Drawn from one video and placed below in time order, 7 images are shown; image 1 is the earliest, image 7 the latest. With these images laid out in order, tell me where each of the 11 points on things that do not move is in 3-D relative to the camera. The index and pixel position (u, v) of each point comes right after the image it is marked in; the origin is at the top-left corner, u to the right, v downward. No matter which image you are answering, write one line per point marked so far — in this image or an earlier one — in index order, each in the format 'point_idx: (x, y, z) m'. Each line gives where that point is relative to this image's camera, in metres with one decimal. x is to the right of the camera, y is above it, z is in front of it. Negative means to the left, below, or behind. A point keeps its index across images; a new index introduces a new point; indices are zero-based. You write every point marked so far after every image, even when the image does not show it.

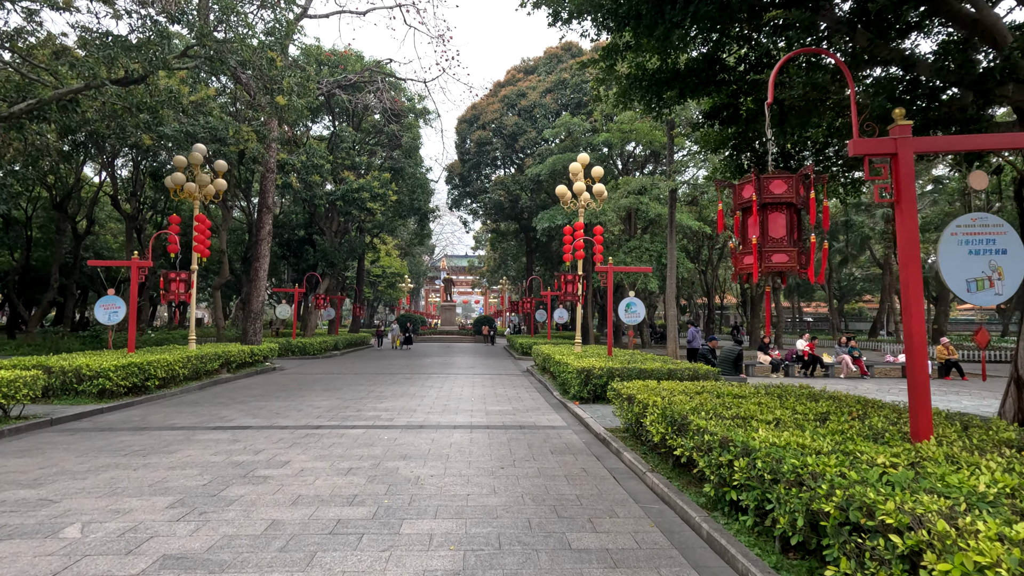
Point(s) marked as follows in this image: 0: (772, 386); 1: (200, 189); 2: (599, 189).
0: (+3.0, -1.1, +6.2) m
1: (-7.4, +2.3, +12.6) m
2: (+2.2, +2.5, +13.1) m
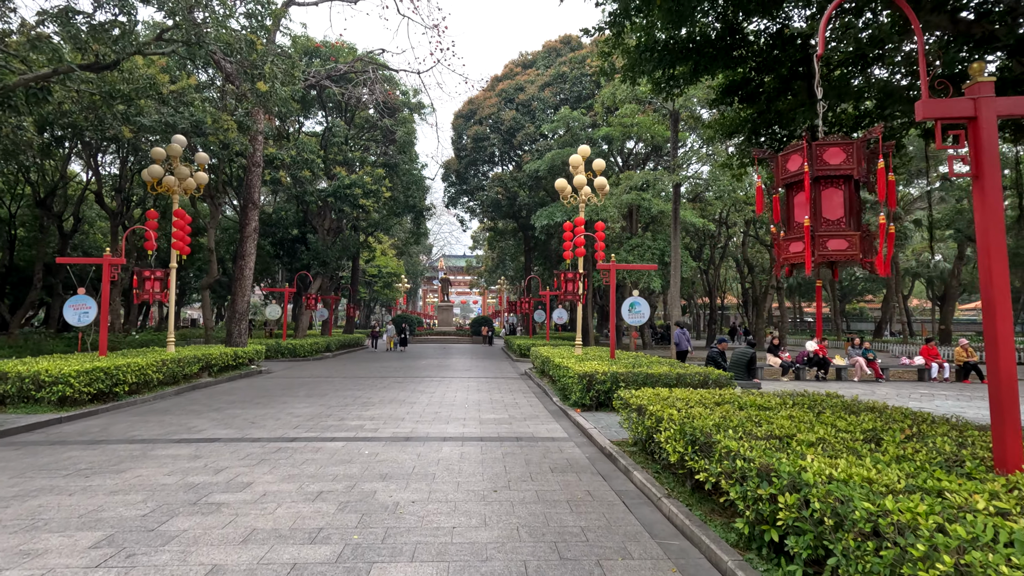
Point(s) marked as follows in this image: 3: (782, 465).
0: (+3.0, -1.1, +5.5) m
1: (-7.4, +2.4, +11.9) m
2: (+2.1, +2.5, +12.5) m
3: (+1.4, -0.9, +2.8) m
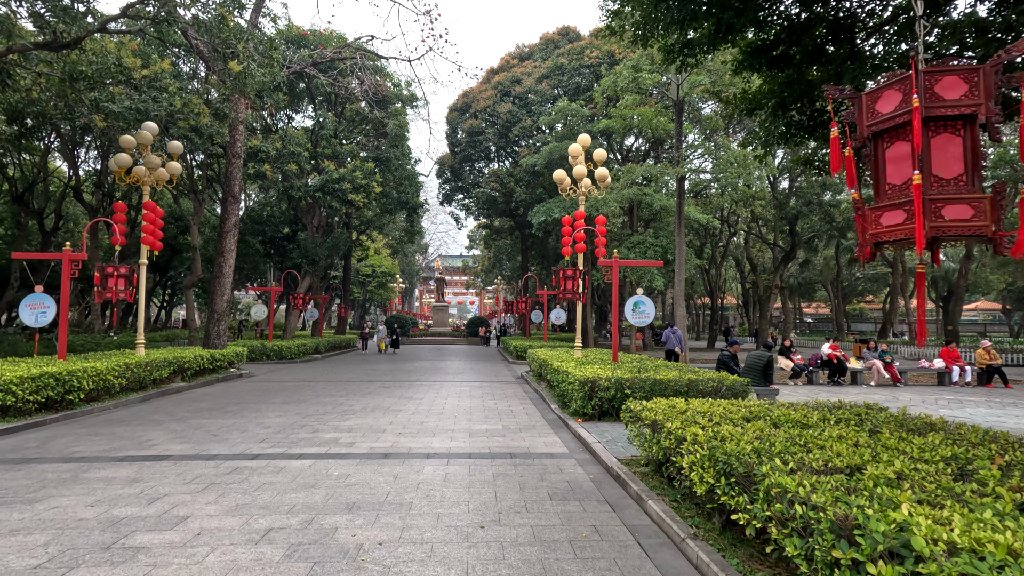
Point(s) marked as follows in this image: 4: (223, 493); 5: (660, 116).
0: (+2.9, -1.1, +4.8) m
1: (-7.5, +2.4, +11.1) m
2: (+2.0, +2.5, +11.7) m
3: (+1.4, -0.9, +2.0) m
4: (-2.4, -1.7, +4.4) m
5: (+4.5, +5.2, +16.2) m
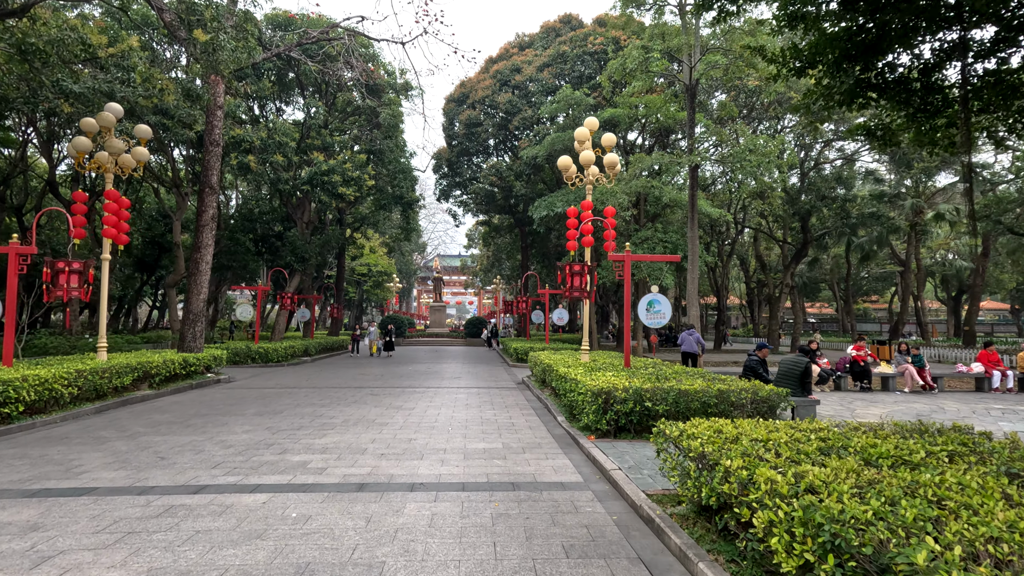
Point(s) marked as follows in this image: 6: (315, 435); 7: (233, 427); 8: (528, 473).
0: (+2.9, -1.0, +3.8) m
1: (-7.5, +2.4, +10.1) m
2: (+2.0, +2.6, +10.7) m
3: (+1.4, -0.8, +1.0) m
4: (-2.3, -1.6, +3.3) m
5: (+4.5, +5.3, +15.2) m
6: (-2.5, -1.8, +6.7) m
7: (-3.8, -1.9, +7.2) m
8: (+0.2, -1.8, +5.2) m
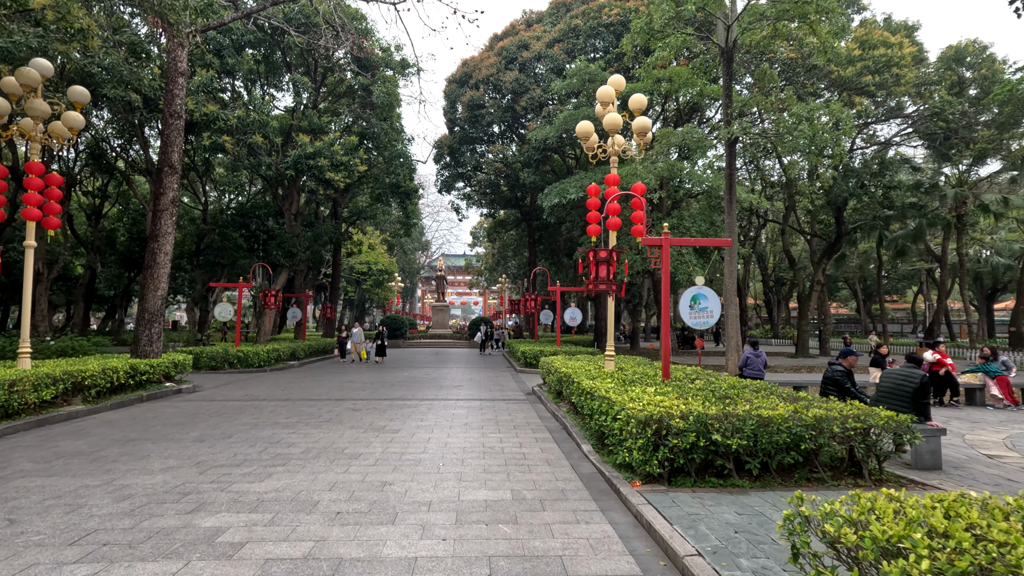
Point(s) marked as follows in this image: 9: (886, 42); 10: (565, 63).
0: (+3.0, -0.9, +1.9) m
1: (-7.4, +2.5, +8.4) m
2: (+2.1, +2.7, +8.9) m
3: (+1.4, -0.7, -0.8) m
4: (-2.3, -1.5, +1.6) m
5: (+4.7, +5.4, +13.4) m
6: (-2.4, -1.7, +5.0) m
7: (-3.6, -1.8, +5.4) m
8: (+0.2, -1.7, +3.4) m
9: (+11.4, +7.5, +16.3) m
10: (+1.9, +7.8, +18.6) m
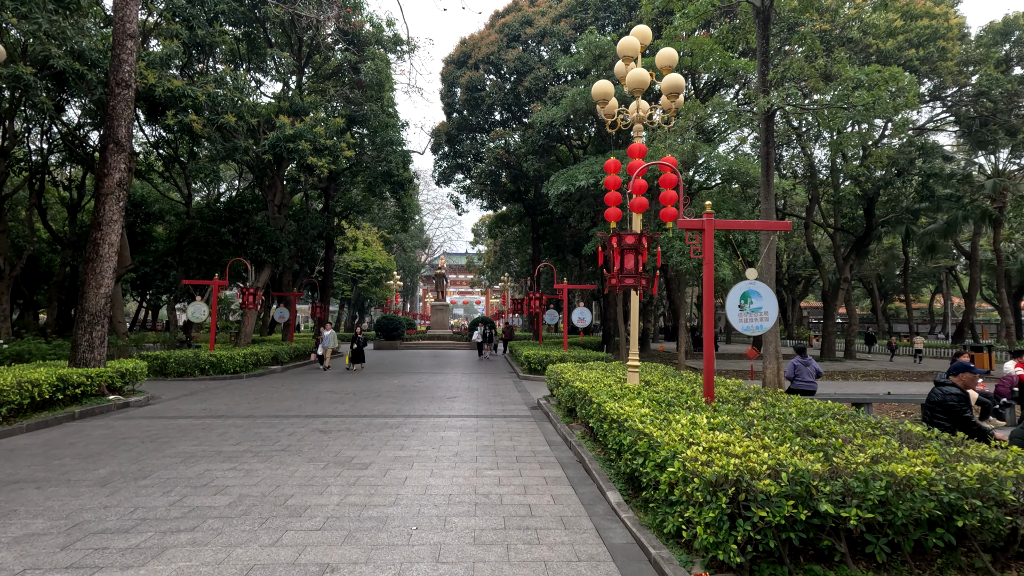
0: (+3.0, -0.8, +0.3) m
1: (-7.4, +2.6, +6.8) m
2: (+2.2, +2.7, +7.3) m
3: (+1.4, -0.7, -2.4) m
4: (-2.3, -1.5, 0.0) m
5: (+4.7, +5.4, +11.8) m
6: (-2.4, -1.7, +3.4) m
7: (-3.6, -1.7, +3.9) m
8: (+0.2, -1.6, +1.9) m
9: (+11.5, +7.6, +14.7) m
10: (+1.9, +7.9, +17.0) m
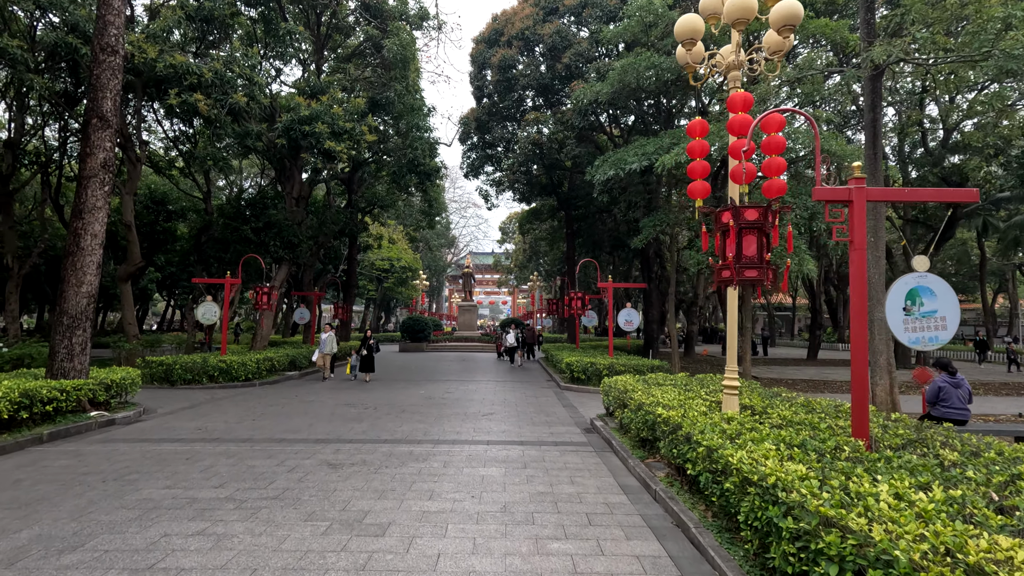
0: (+3.3, -0.8, -1.4) m
1: (-6.8, +2.6, +5.6) m
2: (+2.8, +2.8, +5.6) m
3: (+1.6, -0.6, -4.0) m
4: (-2.0, -1.4, -1.5) m
5: (+5.5, +5.5, +9.9) m
6: (-1.9, -1.6, +1.9) m
7: (-3.2, -1.7, +2.4) m
8: (+0.6, -1.6, +0.2) m
9: (+12.4, +7.6, +12.5) m
10: (+3.0, +7.9, +15.3) m
